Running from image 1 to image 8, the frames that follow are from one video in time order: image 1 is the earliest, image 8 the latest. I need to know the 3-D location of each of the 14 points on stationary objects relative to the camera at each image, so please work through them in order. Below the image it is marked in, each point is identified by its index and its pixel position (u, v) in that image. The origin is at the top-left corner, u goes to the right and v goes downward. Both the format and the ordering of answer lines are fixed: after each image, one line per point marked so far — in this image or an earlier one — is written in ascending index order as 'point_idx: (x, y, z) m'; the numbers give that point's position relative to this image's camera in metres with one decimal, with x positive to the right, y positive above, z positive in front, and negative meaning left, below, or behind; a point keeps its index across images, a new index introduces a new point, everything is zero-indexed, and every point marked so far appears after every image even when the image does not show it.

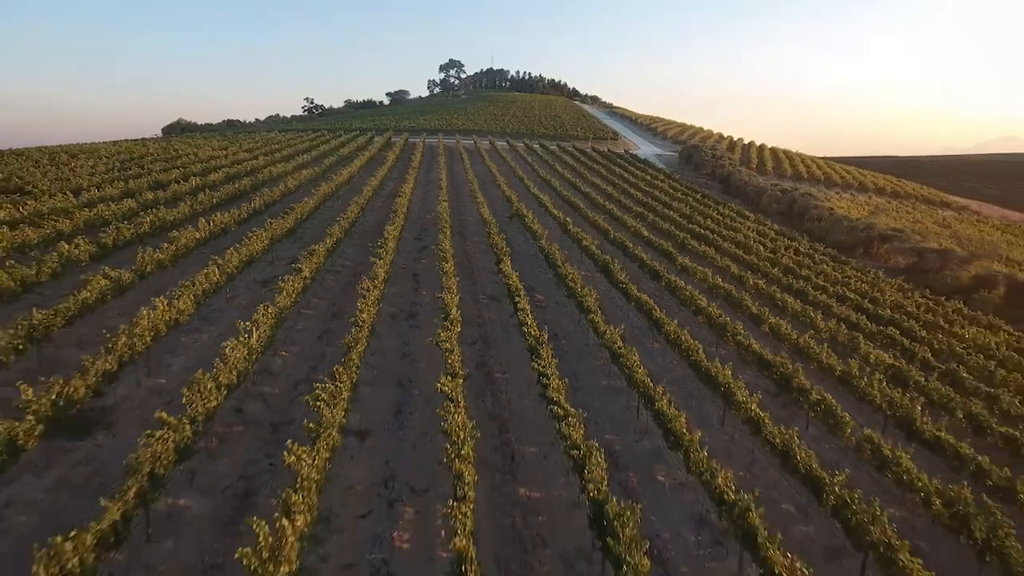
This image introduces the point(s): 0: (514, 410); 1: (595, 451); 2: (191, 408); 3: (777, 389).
0: (0.0, -2.3, +12.0) m
1: (+1.2, -2.5, +9.4) m
2: (-4.5, -1.9, +8.9) m
3: (+5.9, -2.2, +14.2) m
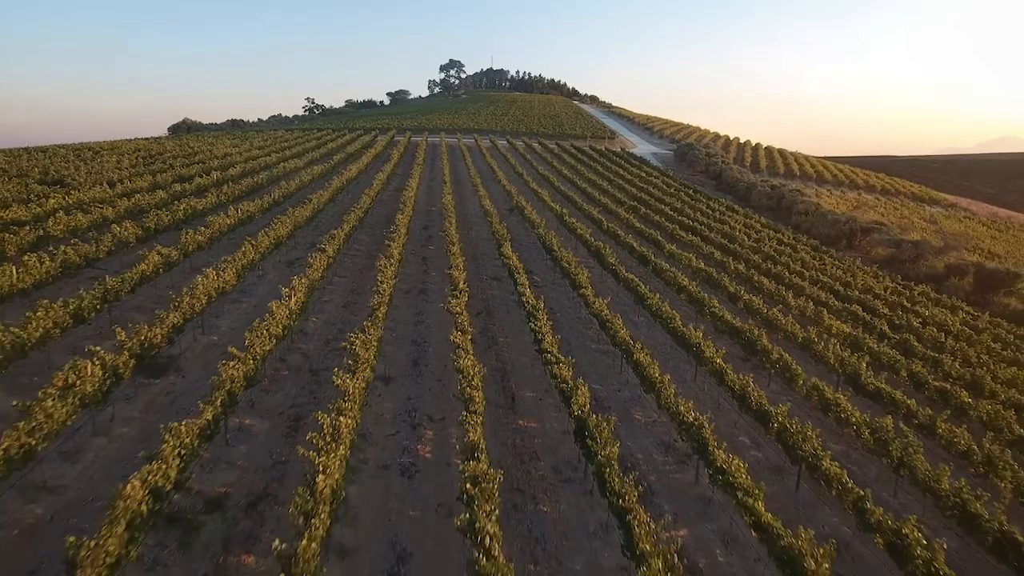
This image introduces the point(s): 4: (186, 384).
0: (0.0, -1.7, +14.0) m
1: (+1.2, -1.8, +11.5) m
2: (-4.5, -1.2, +10.9) m
3: (+5.9, -1.5, +16.2) m
4: (-5.8, -1.7, +11.3) m
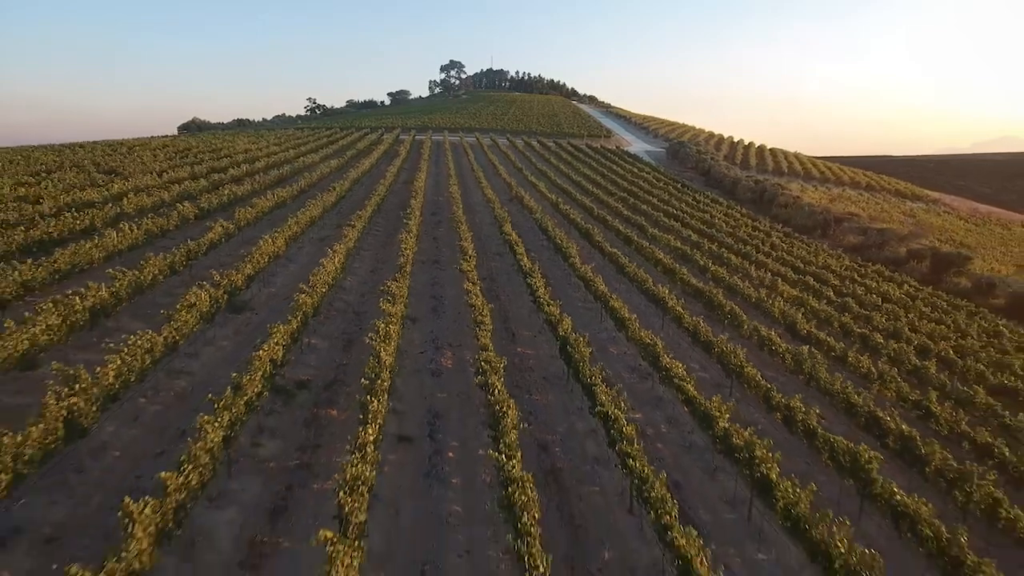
0: (0.0, -0.7, +17.4) m
1: (+1.3, -0.8, +14.9) m
2: (-4.5, -0.2, +14.3) m
3: (+5.9, -0.5, +19.6) m
4: (-5.8, -0.7, +14.7) m
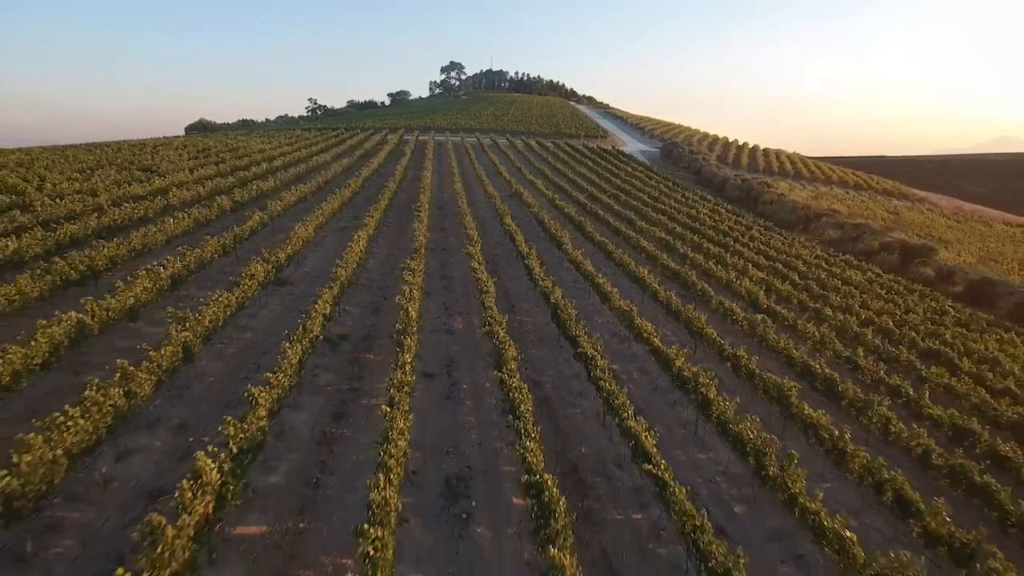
0: (0.0, -0.1, +20.2) m
1: (+1.3, -0.2, +17.7) m
2: (-4.5, +0.4, +17.1) m
3: (+5.9, +0.1, +22.5) m
4: (-5.8, 0.0, +17.5) m
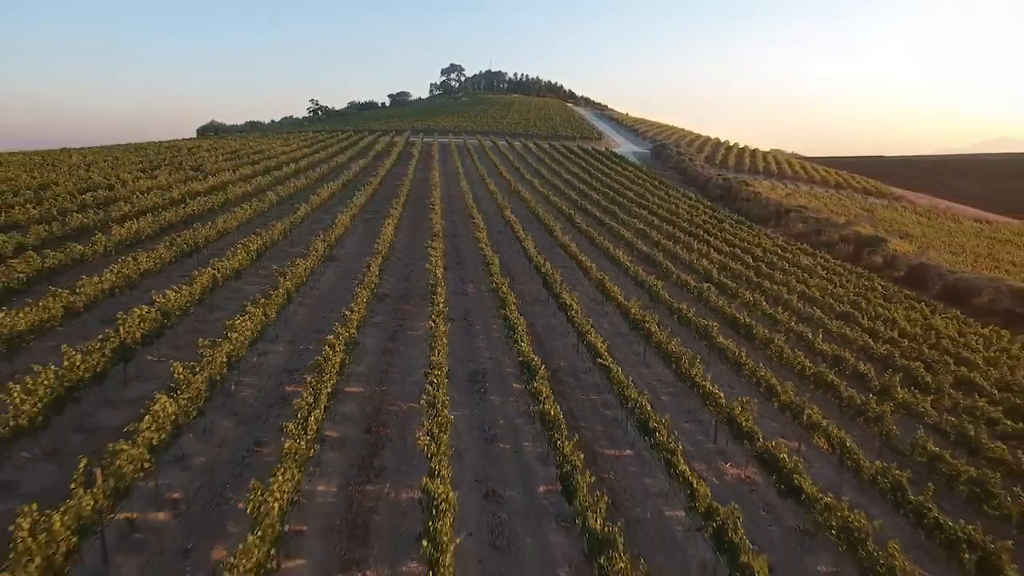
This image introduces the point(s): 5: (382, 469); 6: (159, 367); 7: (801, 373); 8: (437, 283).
0: (0.0, +0.8, +25.2) m
1: (+1.3, +0.7, +22.6) m
2: (-4.5, +1.3, +22.0) m
3: (+5.9, +1.0, +27.4) m
4: (-5.8, +0.9, +22.4) m
5: (-2.0, -2.8, +9.6) m
6: (-6.7, -1.4, +12.0) m
7: (+7.1, -2.1, +15.6) m
8: (-2.1, +0.2, +18.4) m
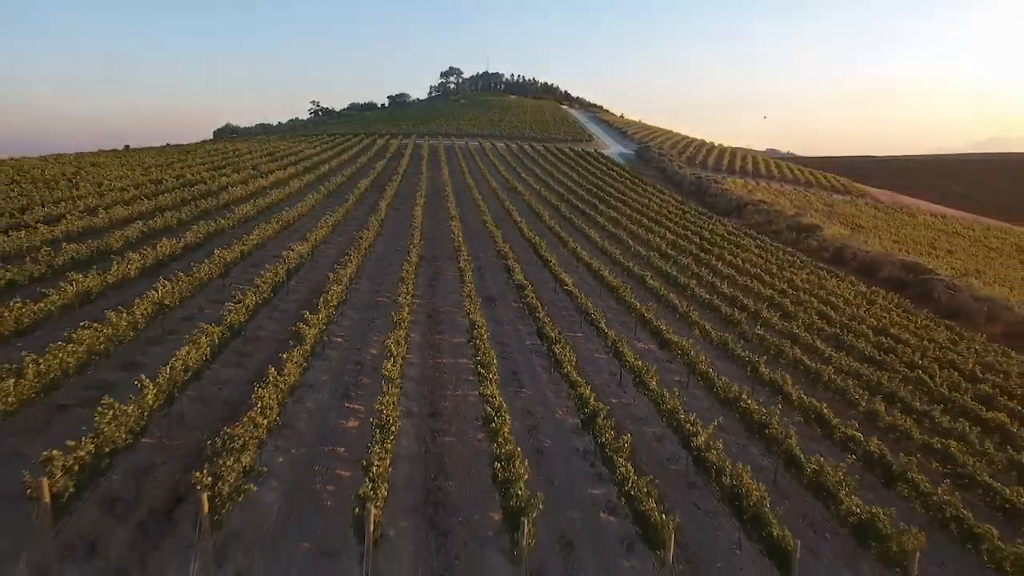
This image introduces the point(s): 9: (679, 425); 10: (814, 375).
0: (-0.1, +2.4, +33.5) m
1: (+1.2, +2.3, +30.9) m
2: (-4.5, +2.9, +30.3) m
3: (+5.8, +2.6, +35.7) m
4: (-5.8, +2.4, +30.7) m
5: (-2.0, -1.2, +17.9) m
6: (-6.7, +0.1, +20.3) m
7: (+7.1, -0.5, +24.0) m
8: (-2.2, +1.7, +26.7) m
9: (+3.2, -2.6, +12.2) m
10: (+8.0, -2.3, +17.0) m
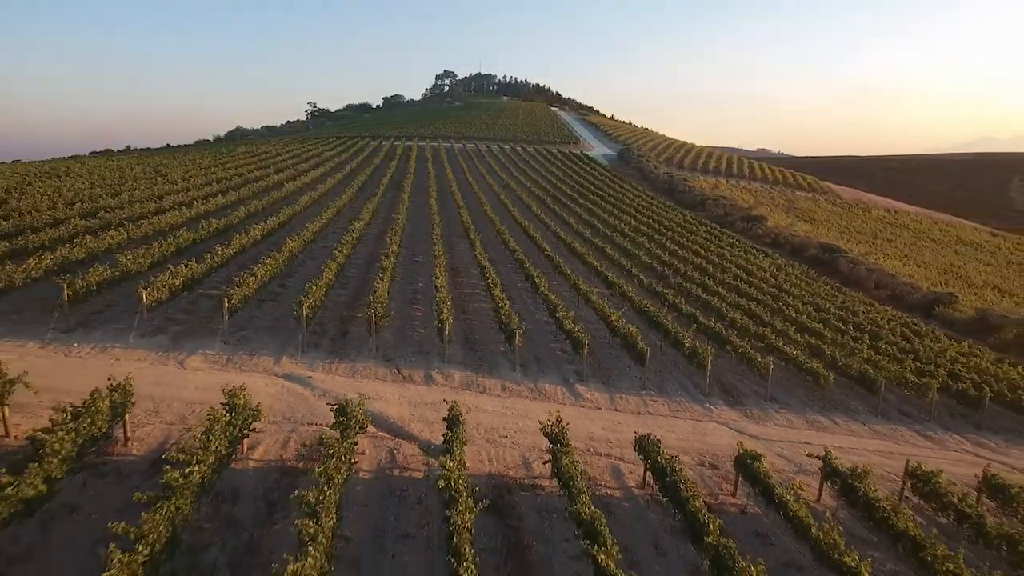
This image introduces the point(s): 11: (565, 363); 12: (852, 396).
0: (-0.4, +4.1, +42.6) m
1: (+0.9, +4.0, +40.0) m
2: (-4.8, +4.6, +39.4) m
3: (+5.4, +4.3, +44.9) m
4: (-6.1, +4.1, +39.7) m
5: (-2.1, +0.5, +27.0) m
6: (-6.9, +1.8, +29.3) m
7: (+6.9, +1.2, +33.2) m
8: (-2.4, +3.4, +35.8) m
9: (+3.1, -0.9, +21.4) m
10: (+7.8, -0.6, +26.2) m
11: (+1.5, -2.1, +18.3) m
12: (+10.5, -3.3, +19.8) m
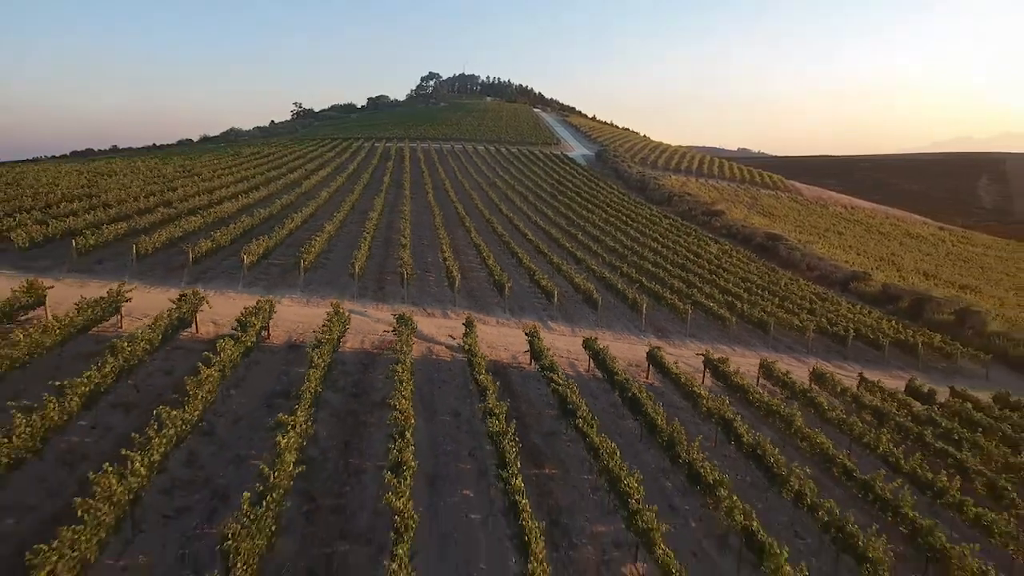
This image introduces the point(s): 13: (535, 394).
0: (-1.4, +5.4, +49.5) m
1: (-0.1, +5.3, +47.0) m
2: (-5.8, +5.9, +46.2) m
3: (+4.4, +5.7, +52.0) m
4: (-7.1, +5.4, +46.5) m
5: (-2.7, +1.8, +33.9) m
6: (-7.5, +3.1, +36.1) m
7: (+6.1, +2.5, +40.3) m
8: (-3.3, +4.7, +42.6) m
9: (+2.6, +0.4, +28.4) m
10: (+7.3, +0.8, +33.4) m
11: (+1.2, -0.8, +25.2) m
12: (+10.1, -2.0, +27.0) m
13: (+0.6, -2.7, +16.4) m
